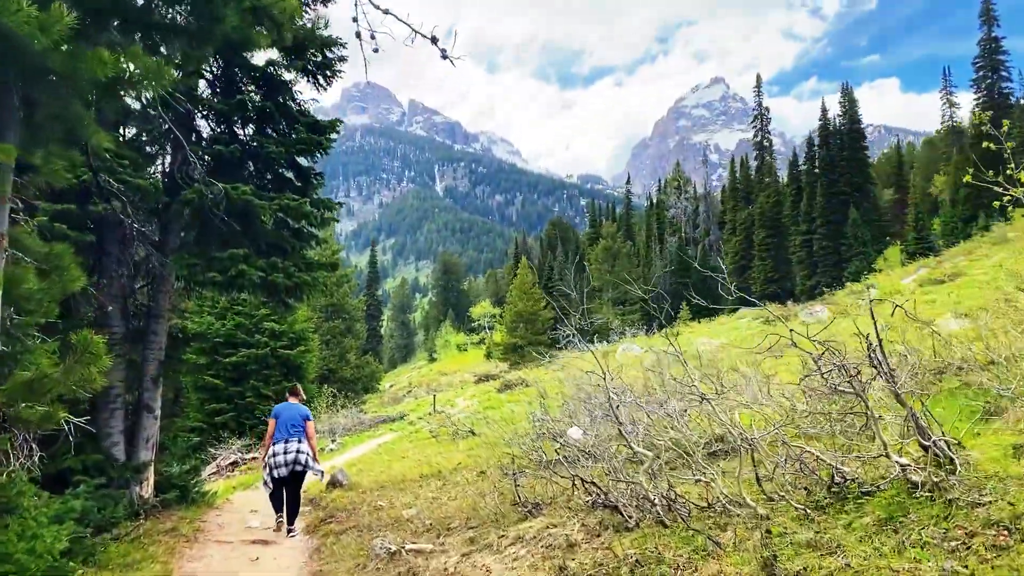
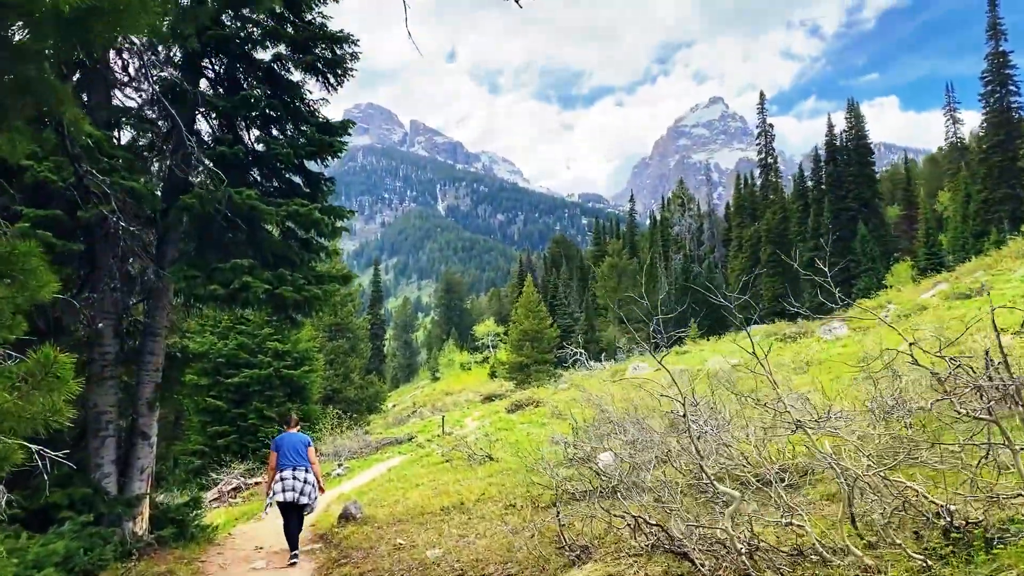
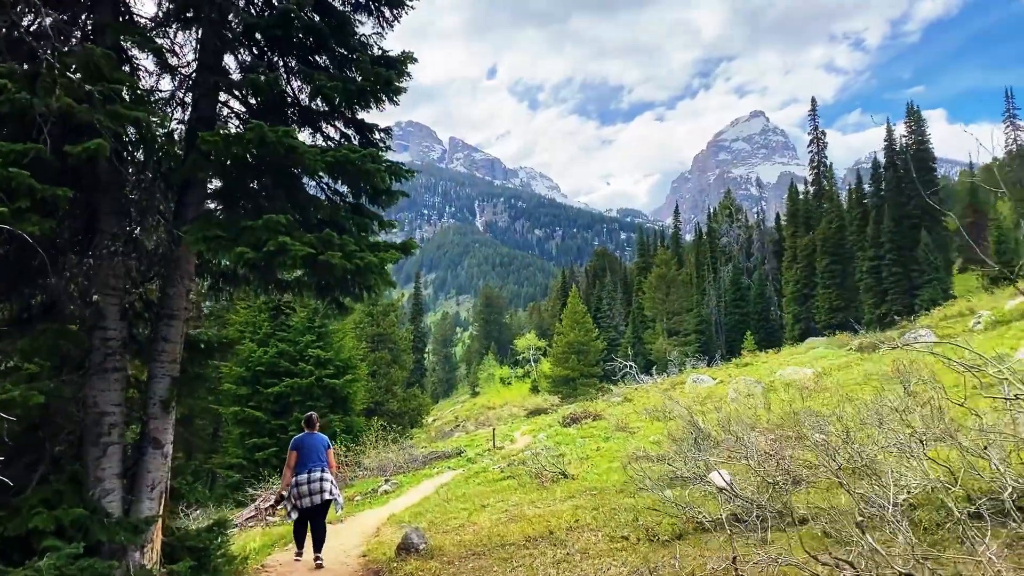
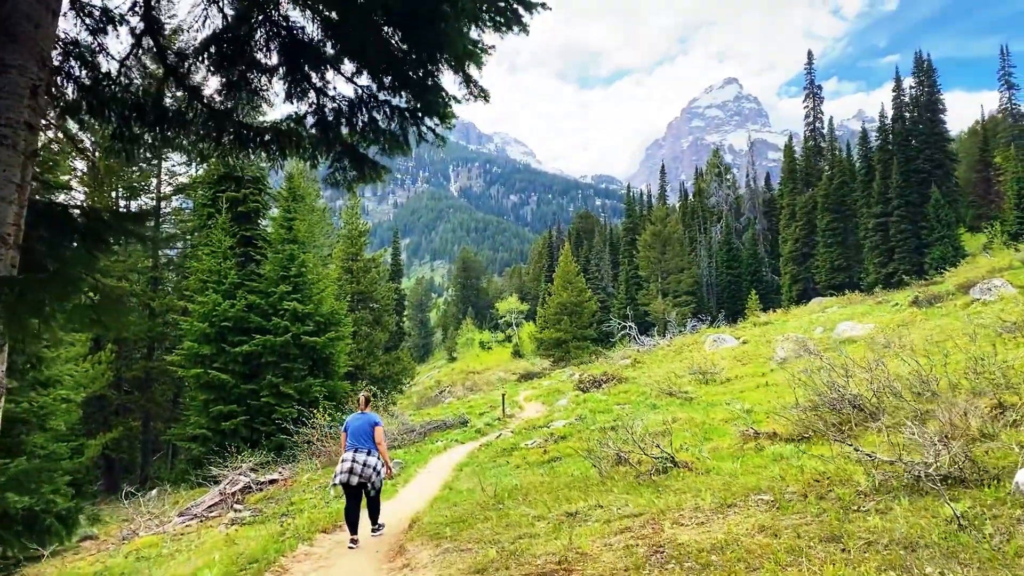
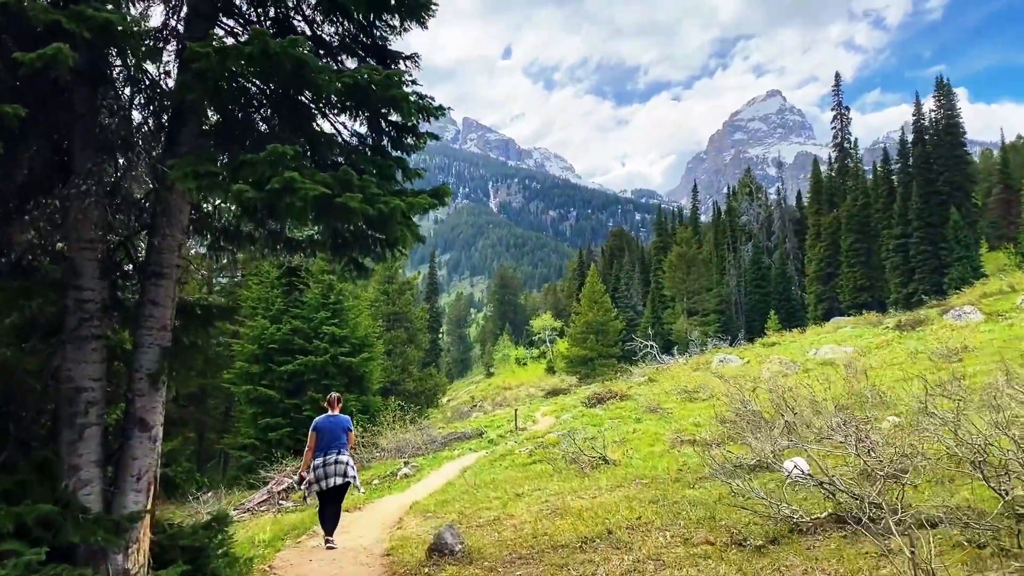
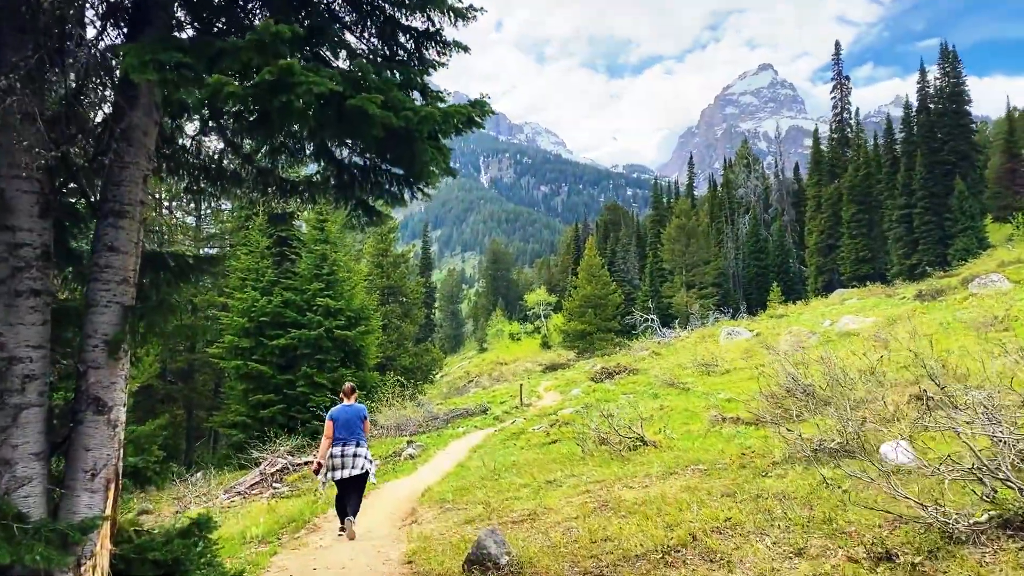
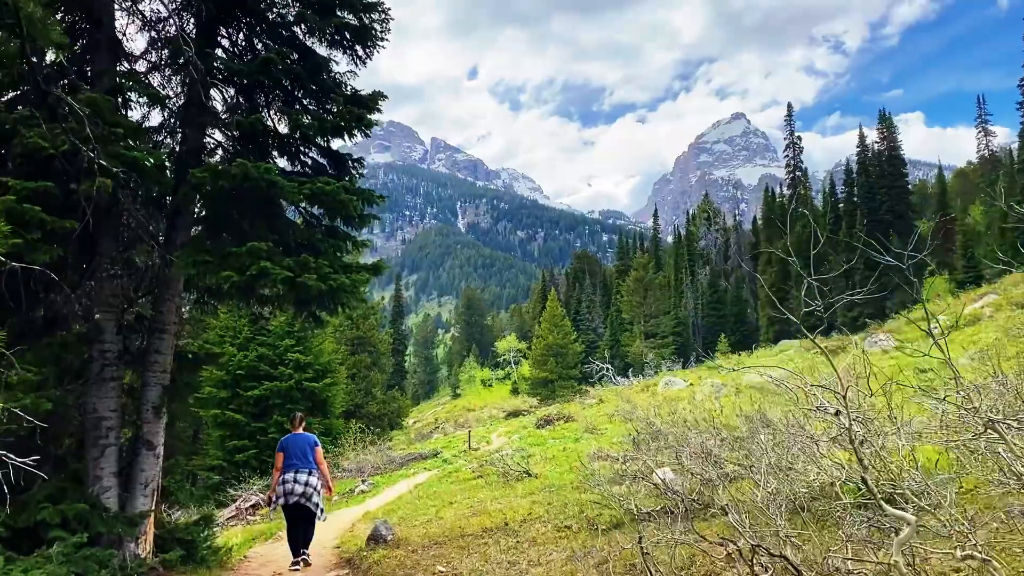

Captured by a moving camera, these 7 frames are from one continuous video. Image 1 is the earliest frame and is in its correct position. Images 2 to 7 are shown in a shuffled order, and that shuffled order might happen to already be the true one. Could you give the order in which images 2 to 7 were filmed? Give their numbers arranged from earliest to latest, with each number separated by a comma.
2, 7, 3, 5, 6, 4
